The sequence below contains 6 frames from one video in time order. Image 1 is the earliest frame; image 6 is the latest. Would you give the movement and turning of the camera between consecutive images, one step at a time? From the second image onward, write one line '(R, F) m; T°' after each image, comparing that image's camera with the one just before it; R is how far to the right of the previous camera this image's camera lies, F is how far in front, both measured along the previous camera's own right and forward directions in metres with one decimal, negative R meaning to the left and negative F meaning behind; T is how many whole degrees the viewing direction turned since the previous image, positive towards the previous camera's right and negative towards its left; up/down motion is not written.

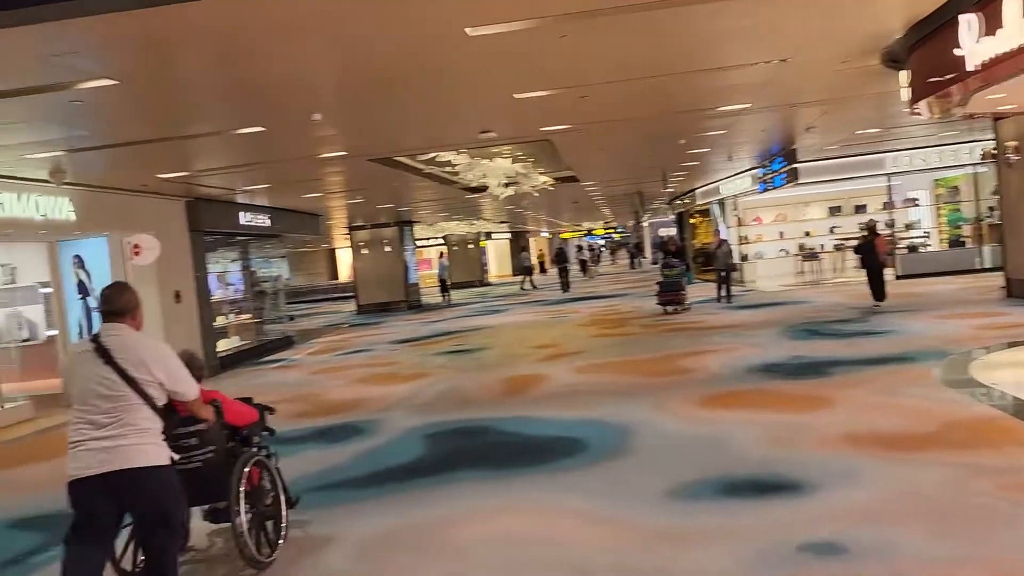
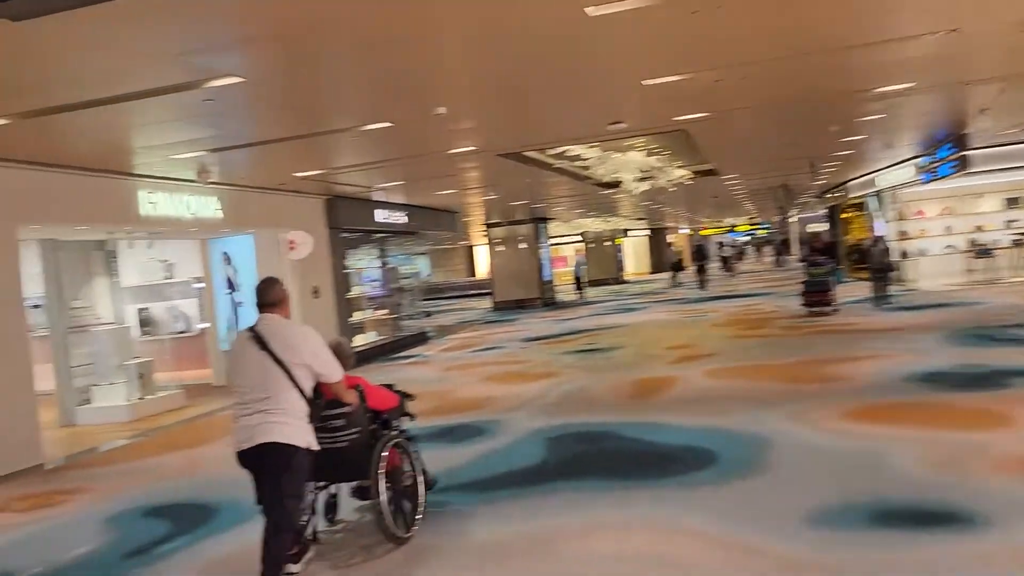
(+0.1, +0.3) m; -10°
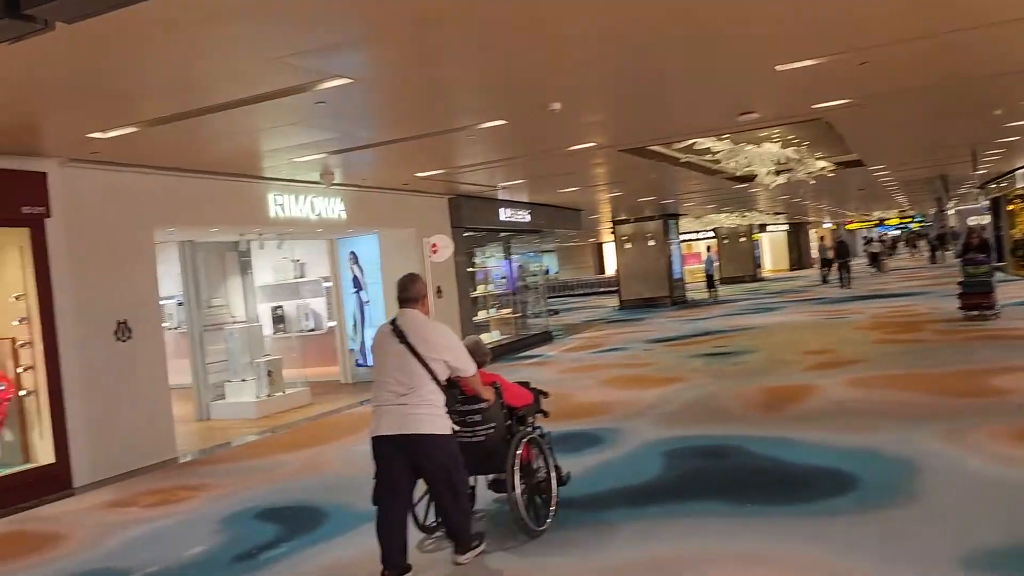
(+0.1, +0.3) m; -9°
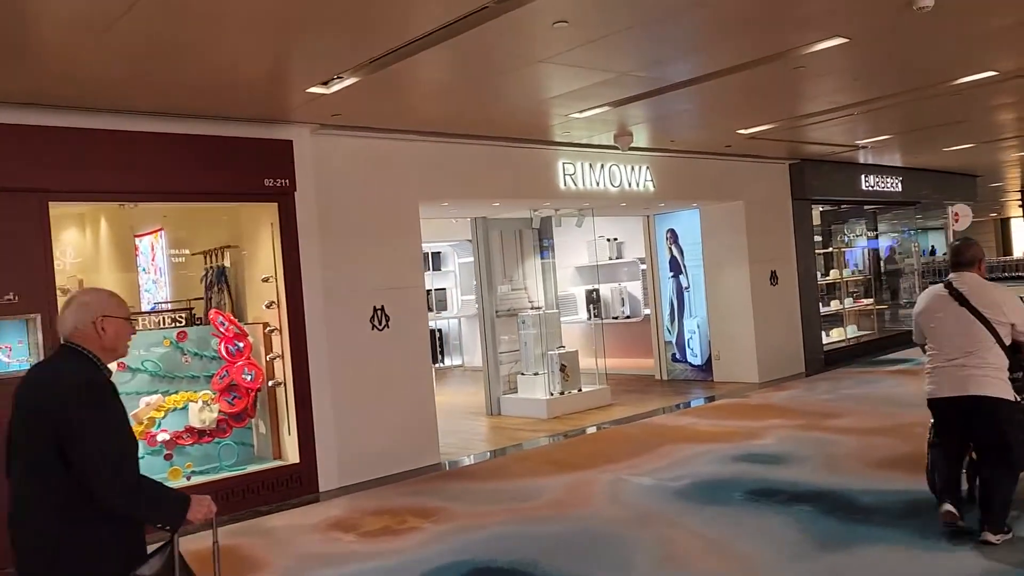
(+0.2, +1.9) m; -25°
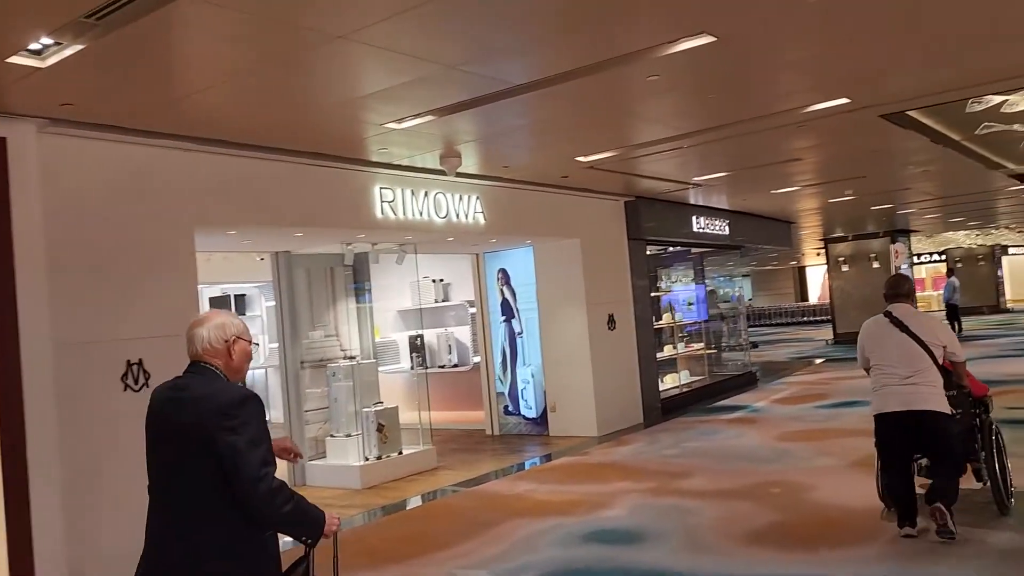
(+0.2, +1.2) m; +12°
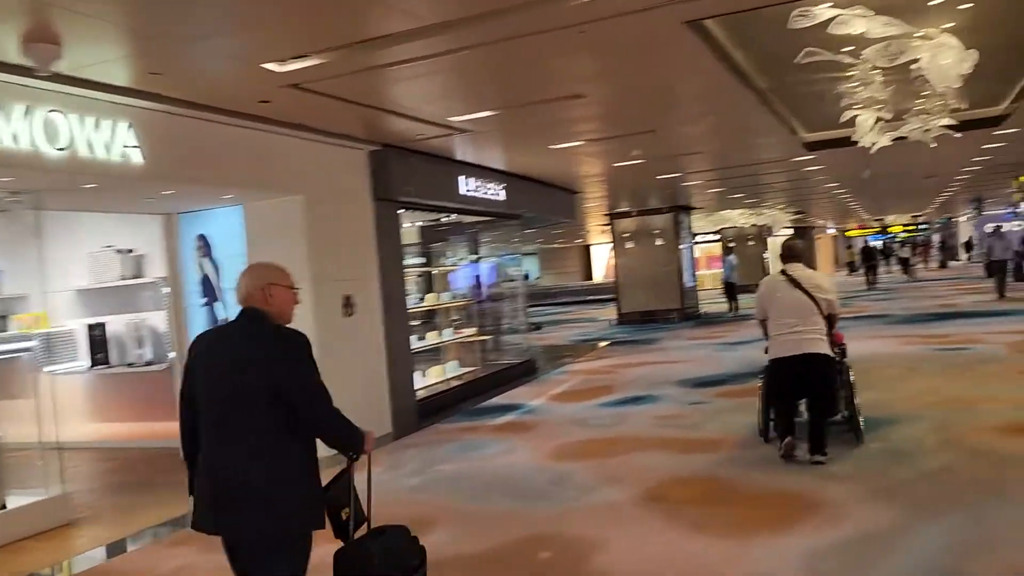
(+0.8, +2.1) m; +14°
